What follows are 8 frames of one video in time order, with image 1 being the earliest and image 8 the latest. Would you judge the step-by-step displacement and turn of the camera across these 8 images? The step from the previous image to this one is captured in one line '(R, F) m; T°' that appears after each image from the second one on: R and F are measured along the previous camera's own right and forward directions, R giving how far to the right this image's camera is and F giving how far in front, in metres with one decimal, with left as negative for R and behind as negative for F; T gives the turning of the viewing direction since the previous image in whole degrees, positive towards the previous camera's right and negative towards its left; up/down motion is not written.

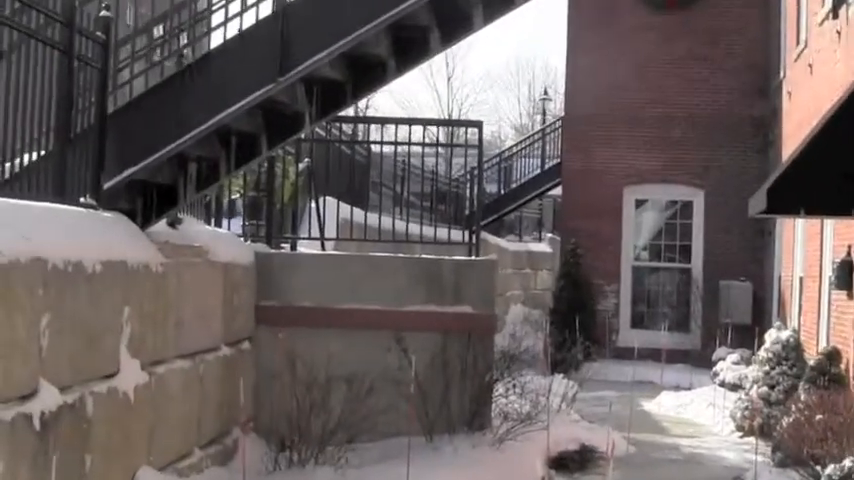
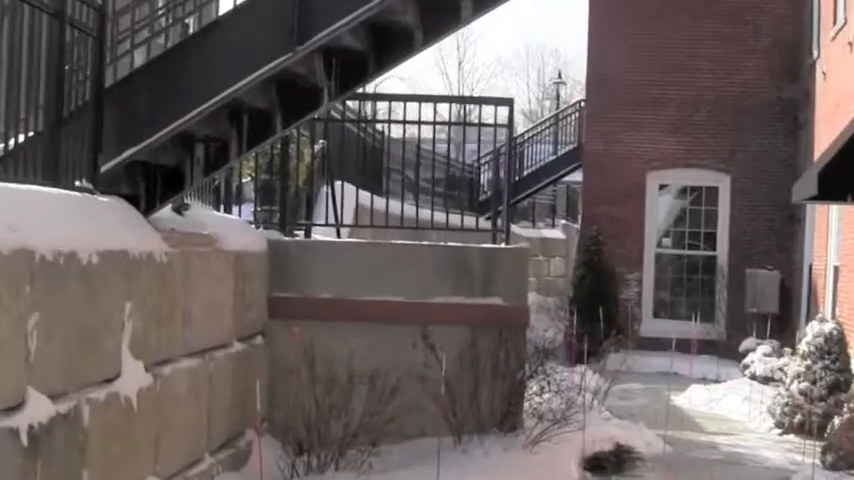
(-0.1, +0.6) m; 0°
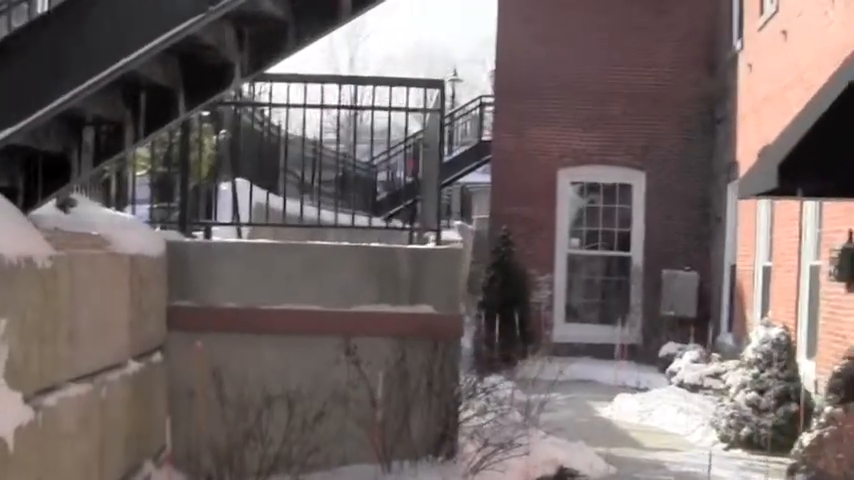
(-0.2, +0.9) m; +4°
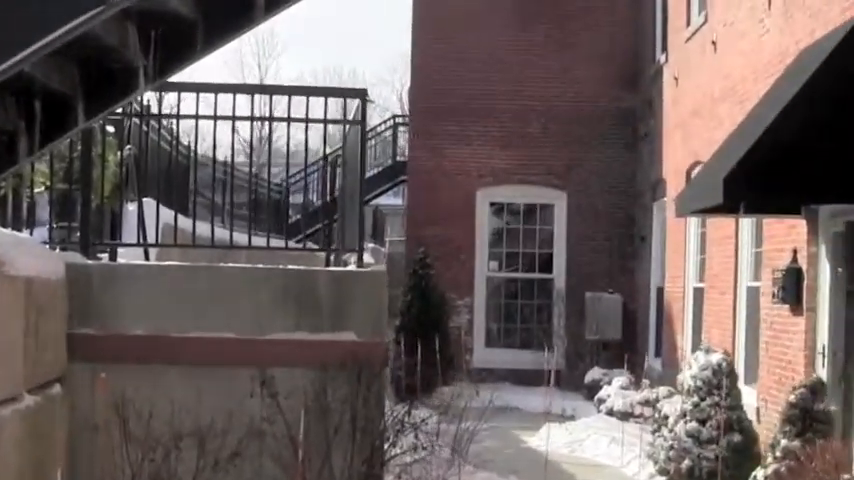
(-0.1, +0.6) m; +3°
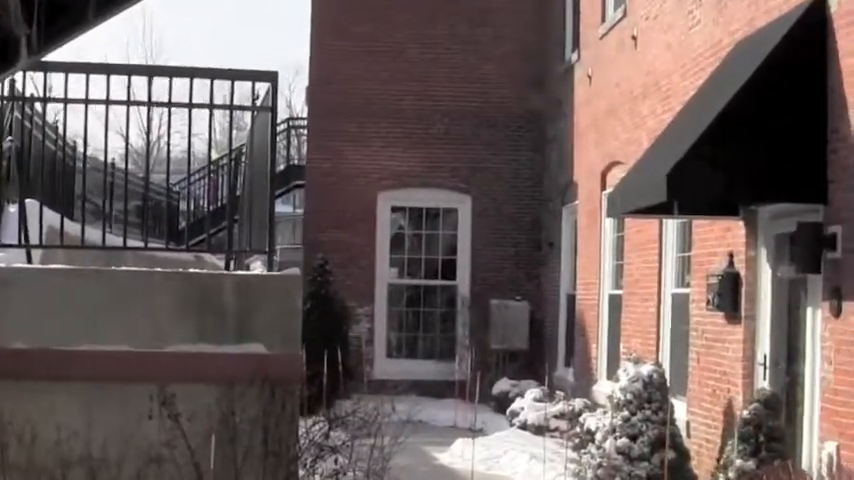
(-0.1, +0.7) m; +4°
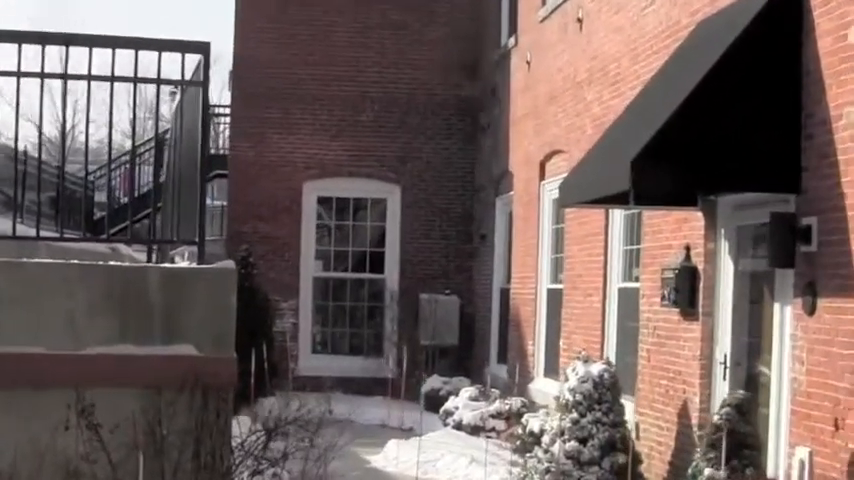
(-0.1, +0.5) m; +3°
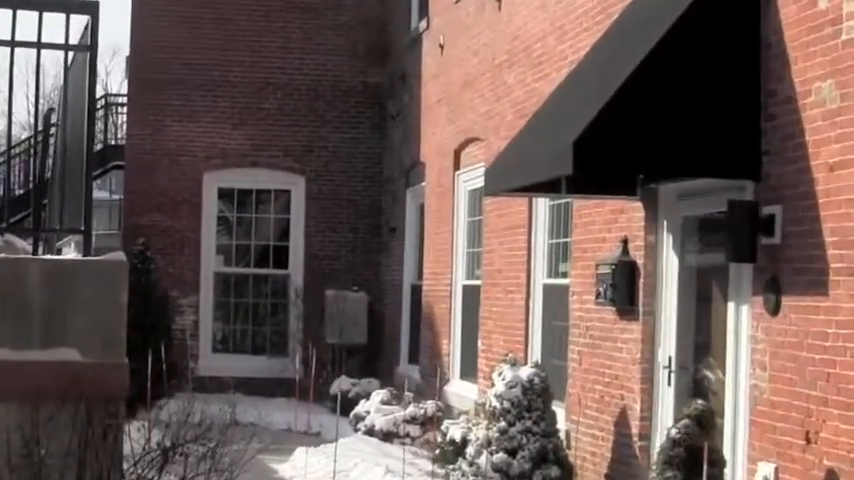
(-0.1, +0.7) m; +3°
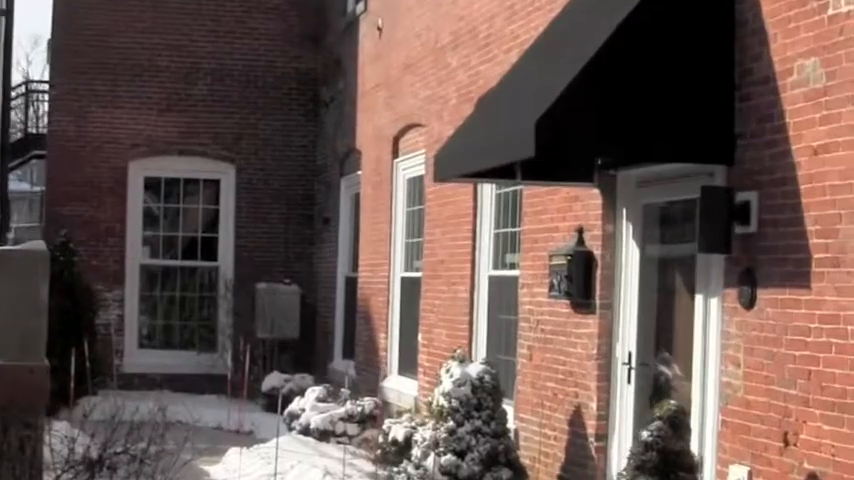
(-0.1, +0.4) m; +3°
